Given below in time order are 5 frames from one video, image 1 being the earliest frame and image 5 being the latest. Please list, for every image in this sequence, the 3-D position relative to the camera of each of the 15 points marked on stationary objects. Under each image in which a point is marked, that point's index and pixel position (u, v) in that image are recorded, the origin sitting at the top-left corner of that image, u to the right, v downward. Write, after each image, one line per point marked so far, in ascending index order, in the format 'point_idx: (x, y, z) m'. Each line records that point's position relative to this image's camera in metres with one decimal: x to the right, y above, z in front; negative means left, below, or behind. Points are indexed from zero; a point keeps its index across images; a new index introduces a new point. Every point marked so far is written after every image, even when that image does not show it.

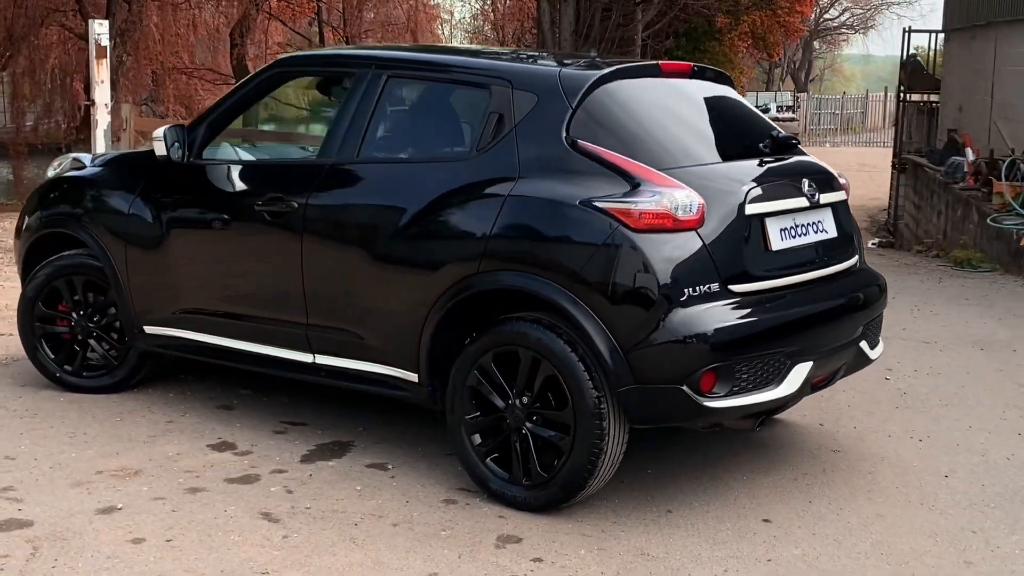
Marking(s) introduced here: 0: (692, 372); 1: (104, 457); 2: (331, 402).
0: (+0.5, -0.2, +3.6) m
1: (-1.4, -0.6, +4.4) m
2: (-0.7, -0.5, +5.1) m
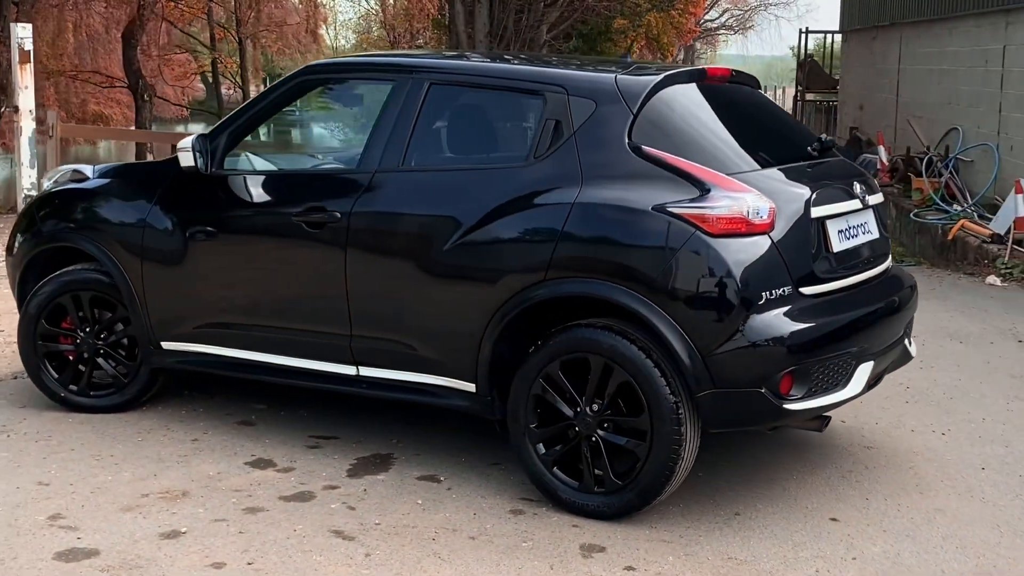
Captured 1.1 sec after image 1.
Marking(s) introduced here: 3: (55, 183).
0: (+0.8, -0.3, +3.6) m
1: (-1.2, -0.7, +4.2) m
2: (-0.6, -0.5, +5.0) m
3: (-1.9, +0.4, +5.2) m
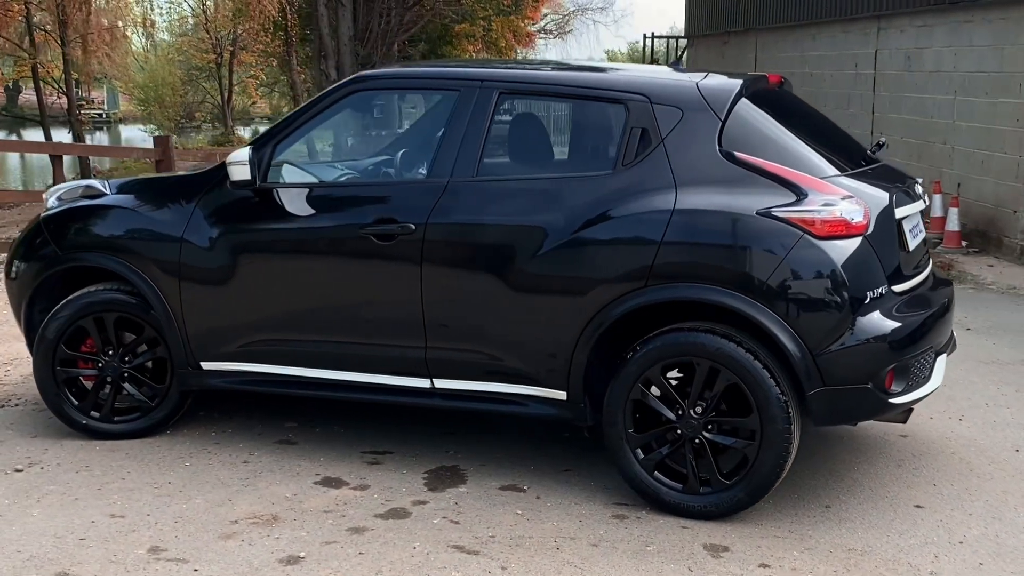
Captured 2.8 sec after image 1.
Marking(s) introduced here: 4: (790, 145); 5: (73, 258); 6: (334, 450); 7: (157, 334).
0: (+1.1, -0.3, +3.7) m
1: (-1.0, -0.7, +4.1) m
2: (-0.5, -0.6, +4.9) m
3: (-1.8, +0.3, +5.0) m
4: (+0.9, +0.5, +4.0) m
5: (-1.7, +0.1, +4.8) m
6: (-0.7, -0.6, +4.7) m
7: (-1.4, -0.2, +4.7) m
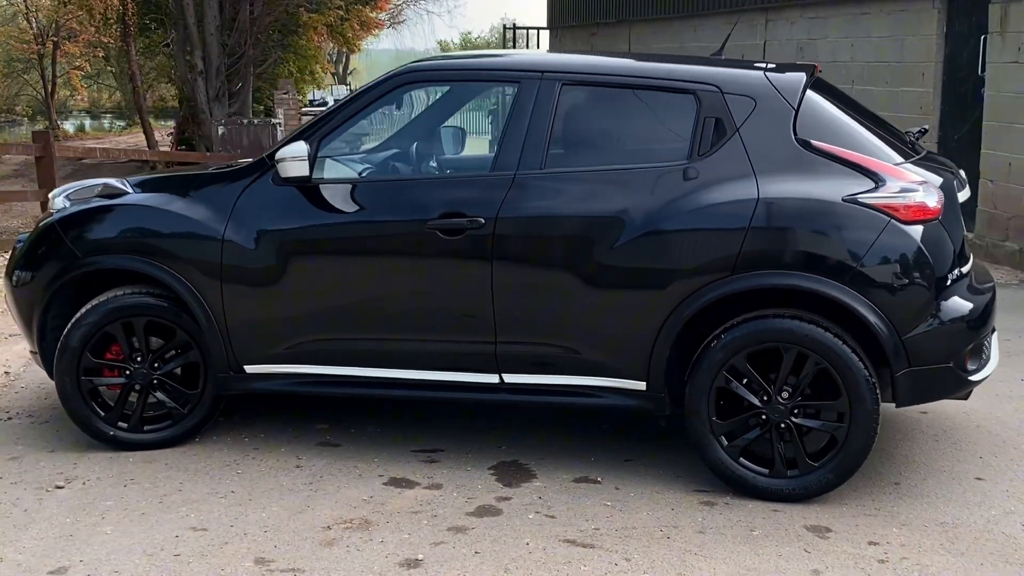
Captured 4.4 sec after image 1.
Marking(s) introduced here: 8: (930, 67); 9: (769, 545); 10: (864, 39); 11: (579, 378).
0: (+1.4, -0.2, +3.9) m
1: (-0.7, -0.7, +3.9) m
2: (-0.3, -0.5, +4.9) m
3: (-1.7, +0.3, +4.7) m
4: (+1.1, +0.5, +4.1) m
5: (-1.5, +0.1, +4.5) m
6: (-0.5, -0.6, +4.6) m
7: (-1.2, -0.2, +4.5) m
8: (+3.5, +1.9, +10.4) m
9: (+0.8, -0.8, +3.6) m
10: (+3.3, +2.3, +11.5) m
11: (+0.2, -0.3, +4.2) m
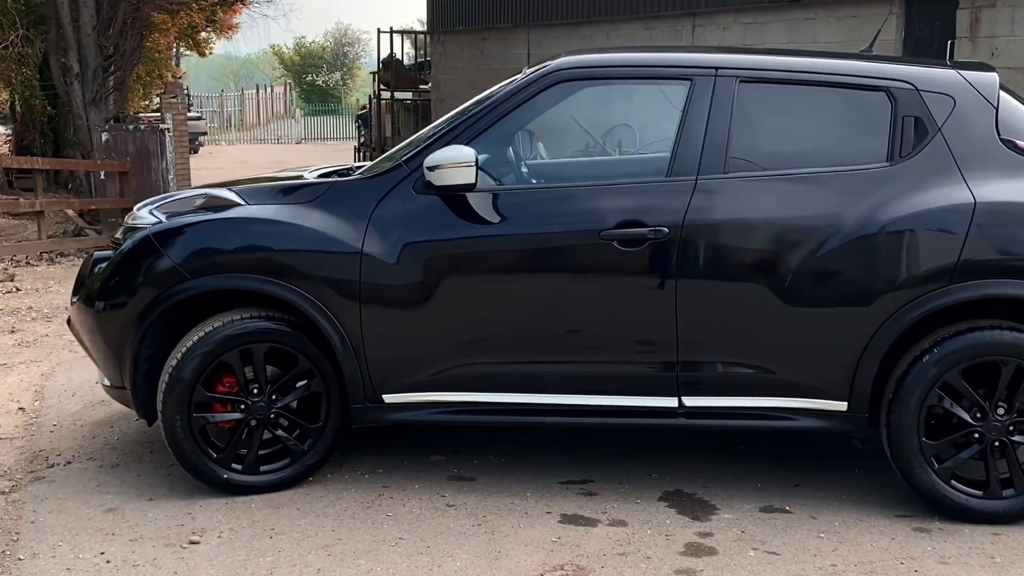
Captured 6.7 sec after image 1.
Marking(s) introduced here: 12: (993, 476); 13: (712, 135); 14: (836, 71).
0: (+2.0, -0.2, +3.8) m
1: (0.0, -0.8, +3.5) m
2: (+0.2, -0.6, +4.5) m
3: (-1.1, +0.2, +4.1) m
4: (+1.7, +0.5, +3.9) m
5: (-1.0, 0.0, +4.0) m
6: (+0.1, -0.7, +4.2) m
7: (-0.6, -0.3, +4.0) m
8: (+3.2, +1.8, +10.5) m
9: (+1.4, -0.8, +3.4) m
10: (+2.8, +2.3, +11.6) m
11: (+0.8, -0.3, +3.9) m
12: (+1.5, -0.6, +3.8) m
13: (+0.6, +0.5, +3.9) m
14: (+1.0, +0.7, +3.9) m
